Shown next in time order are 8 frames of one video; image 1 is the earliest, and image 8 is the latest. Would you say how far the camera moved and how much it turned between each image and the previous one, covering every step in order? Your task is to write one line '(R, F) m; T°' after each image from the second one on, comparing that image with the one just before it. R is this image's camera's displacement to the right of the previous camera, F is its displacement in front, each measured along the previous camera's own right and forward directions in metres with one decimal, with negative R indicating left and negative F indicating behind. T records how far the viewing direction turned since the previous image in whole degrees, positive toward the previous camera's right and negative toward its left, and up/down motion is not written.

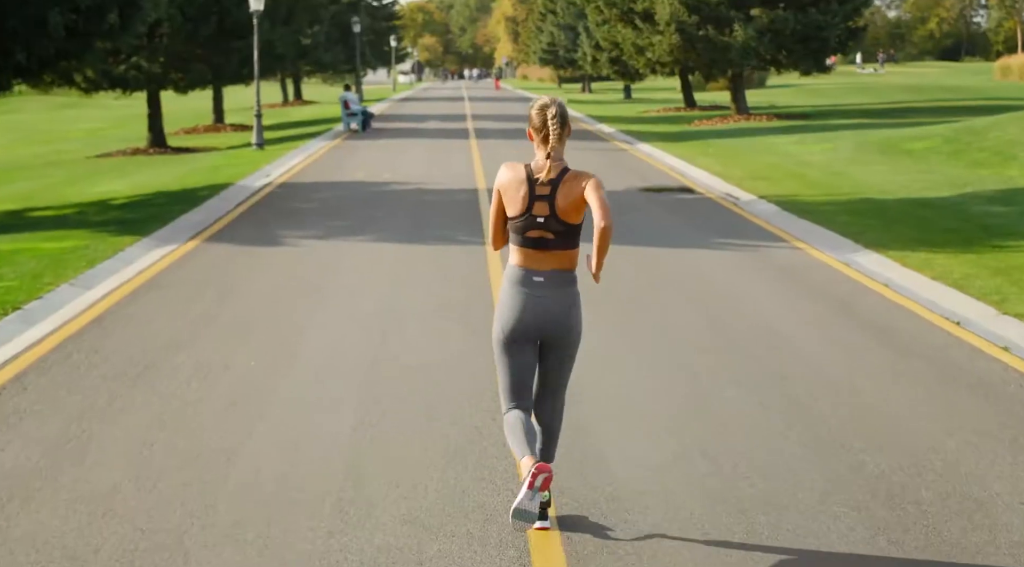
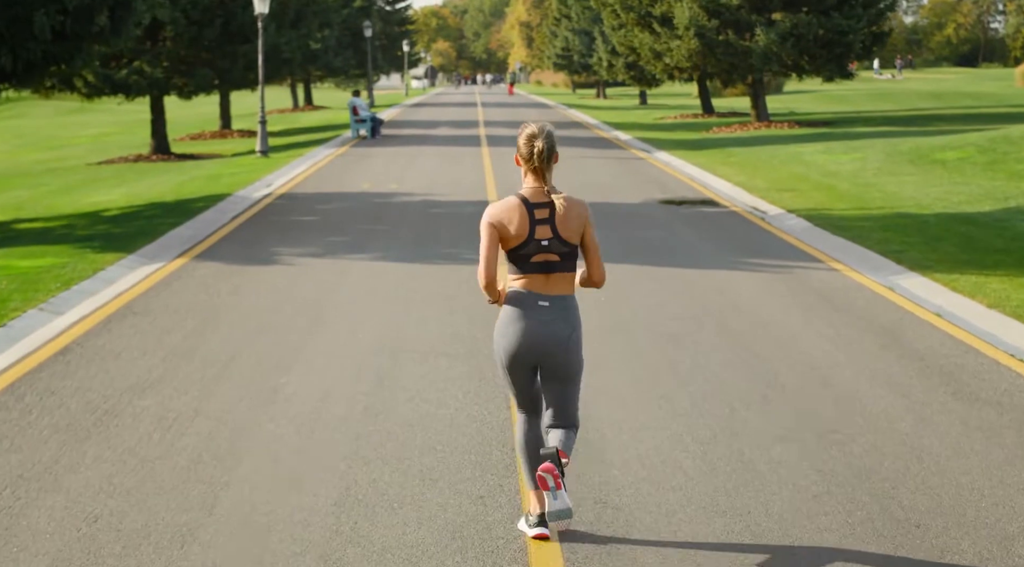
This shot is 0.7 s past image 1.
(0.0, +1.1) m; -1°
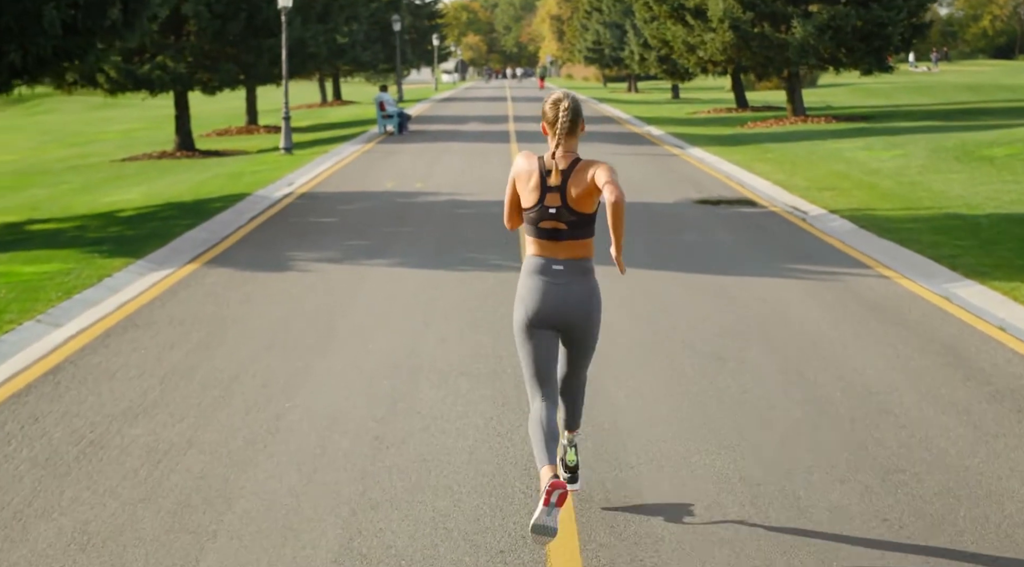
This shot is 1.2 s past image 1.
(0.0, +0.7) m; -1°
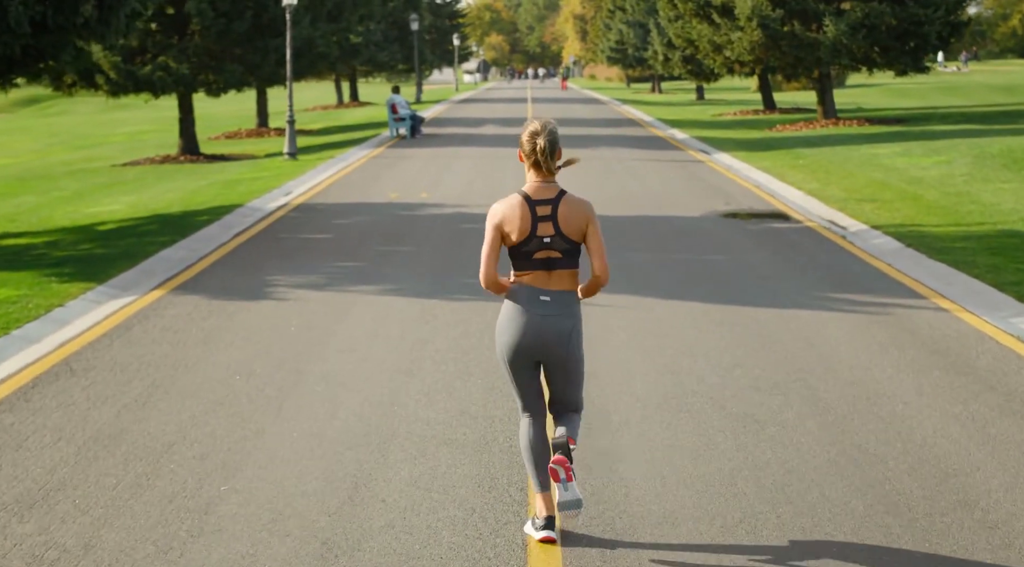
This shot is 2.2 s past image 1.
(+0.2, +1.5) m; -1°
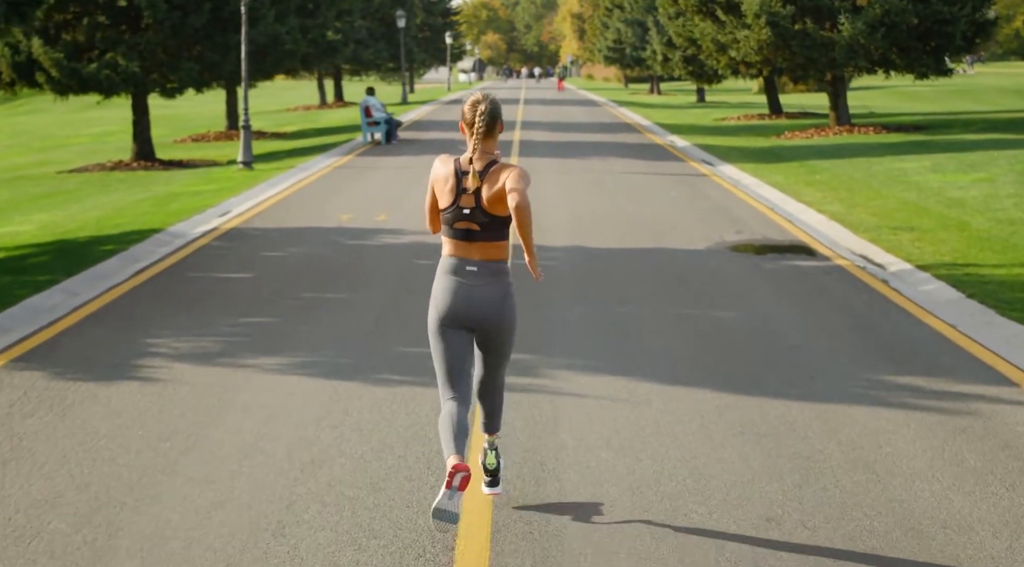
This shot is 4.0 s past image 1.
(+0.4, +2.8) m; 0°
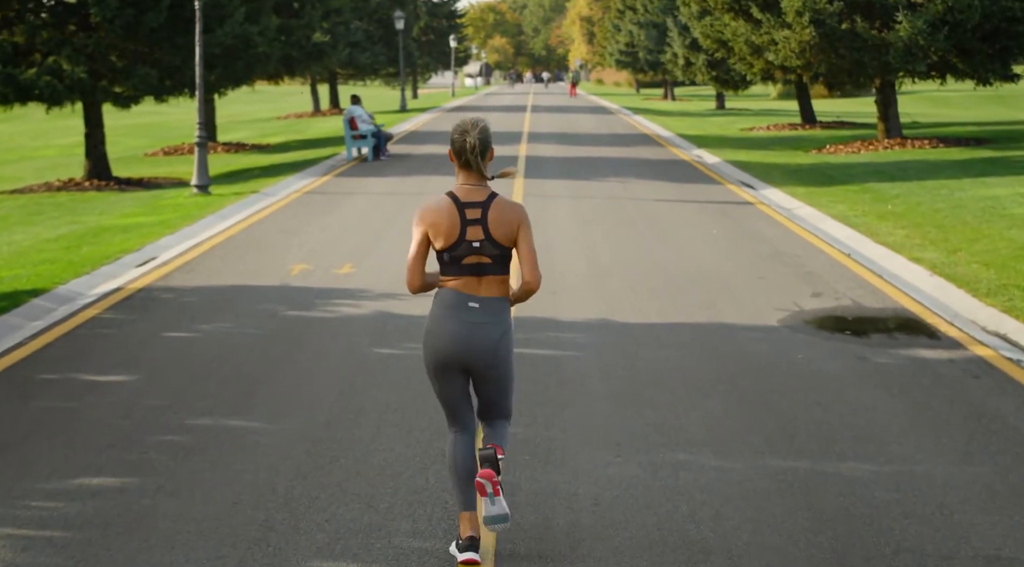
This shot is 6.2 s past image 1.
(+0.1, +3.8) m; 0°
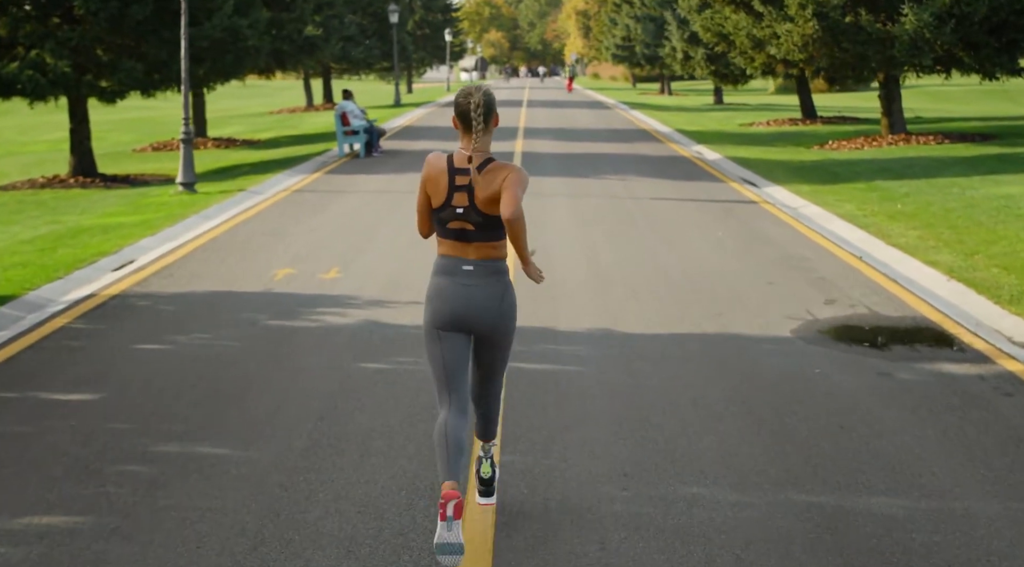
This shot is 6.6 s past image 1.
(0.0, +0.6) m; 0°
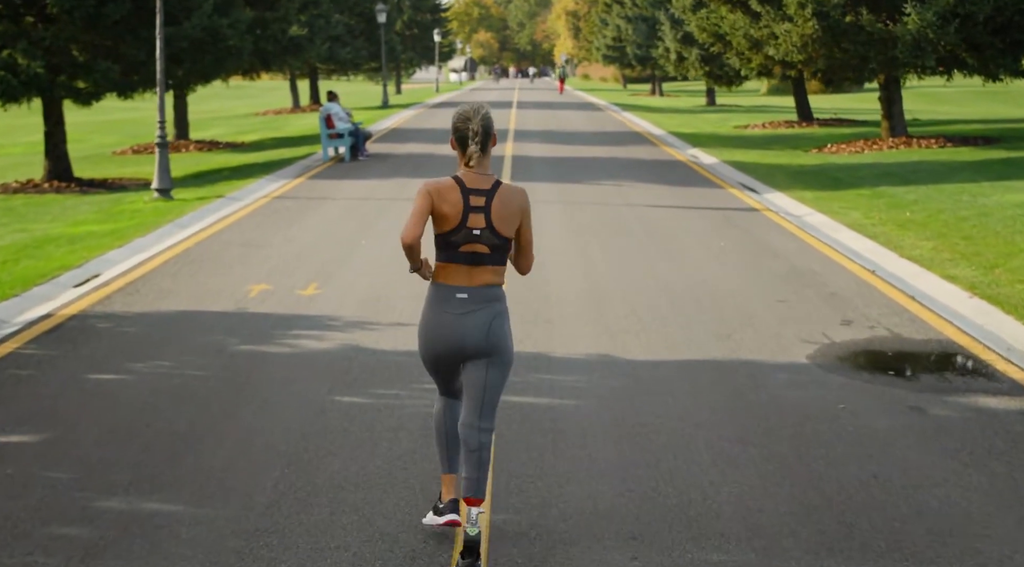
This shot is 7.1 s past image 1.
(0.0, +0.8) m; +1°
